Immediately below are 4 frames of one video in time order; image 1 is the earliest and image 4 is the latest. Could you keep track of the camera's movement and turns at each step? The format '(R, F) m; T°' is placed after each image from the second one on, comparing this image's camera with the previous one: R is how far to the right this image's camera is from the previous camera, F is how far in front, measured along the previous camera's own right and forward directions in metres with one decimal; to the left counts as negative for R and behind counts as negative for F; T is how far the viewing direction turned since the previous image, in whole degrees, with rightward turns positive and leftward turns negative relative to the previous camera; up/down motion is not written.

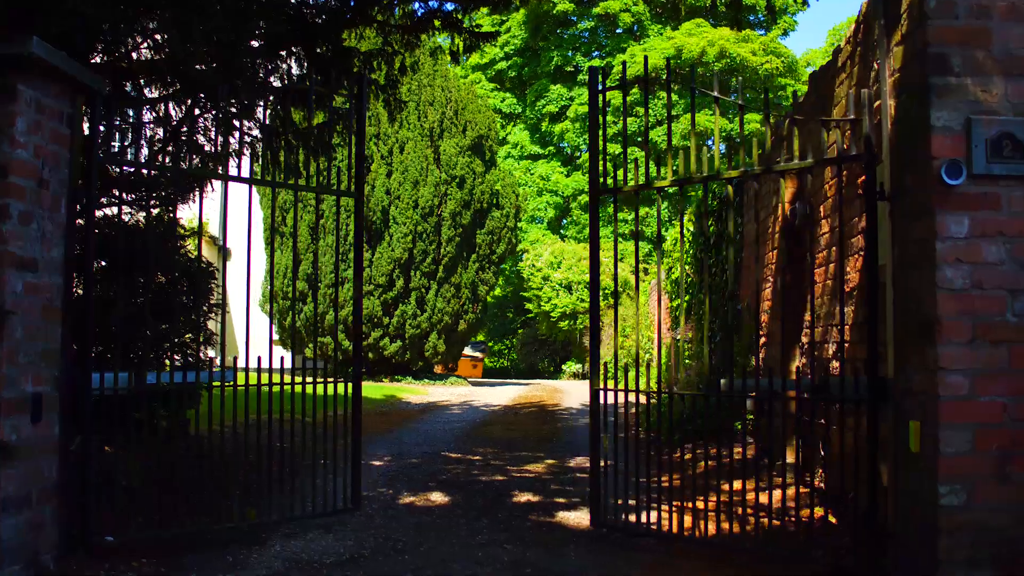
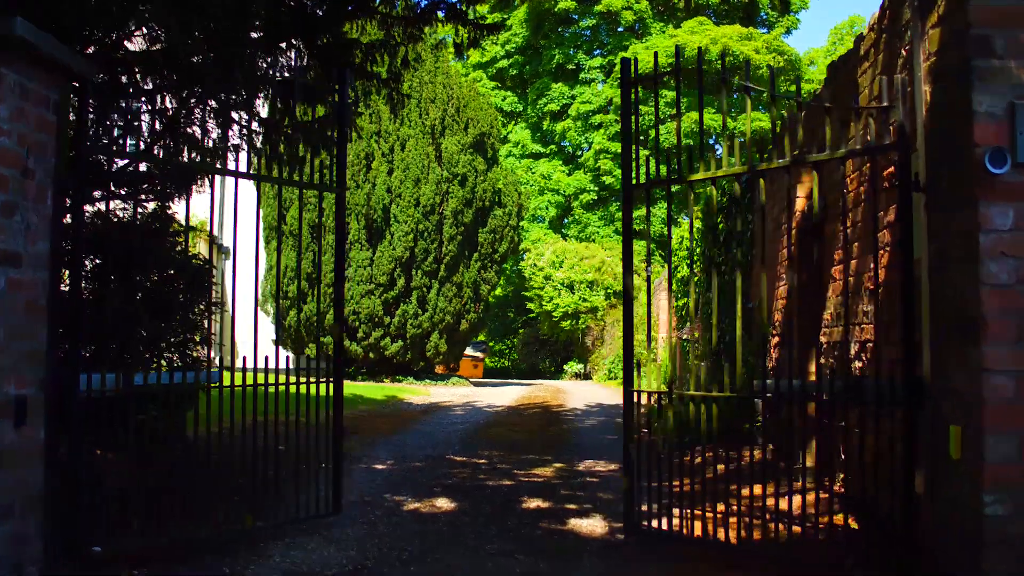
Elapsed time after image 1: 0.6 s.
(-0.1, +0.2) m; 0°
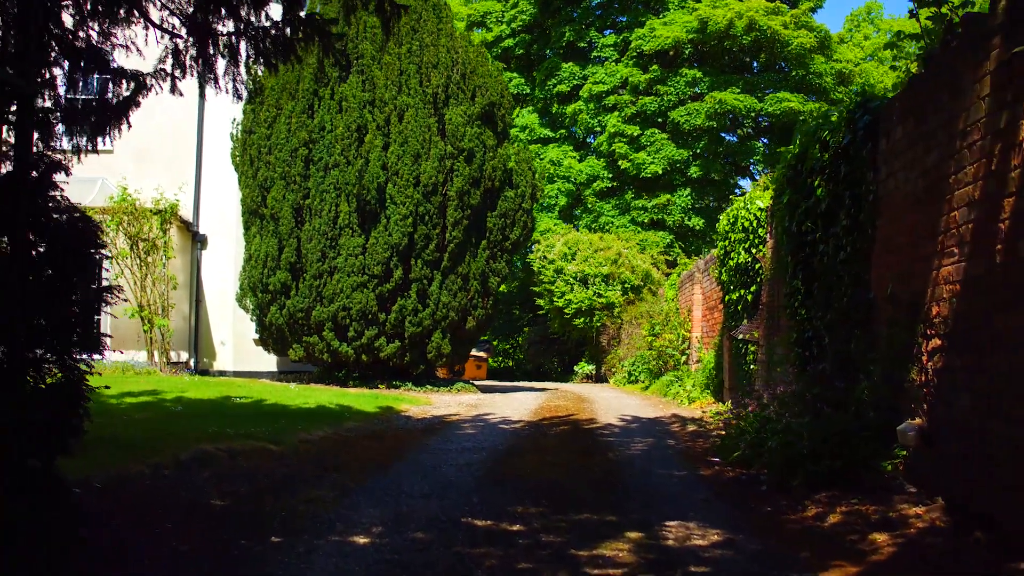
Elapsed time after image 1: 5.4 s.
(-0.3, +2.2) m; 0°
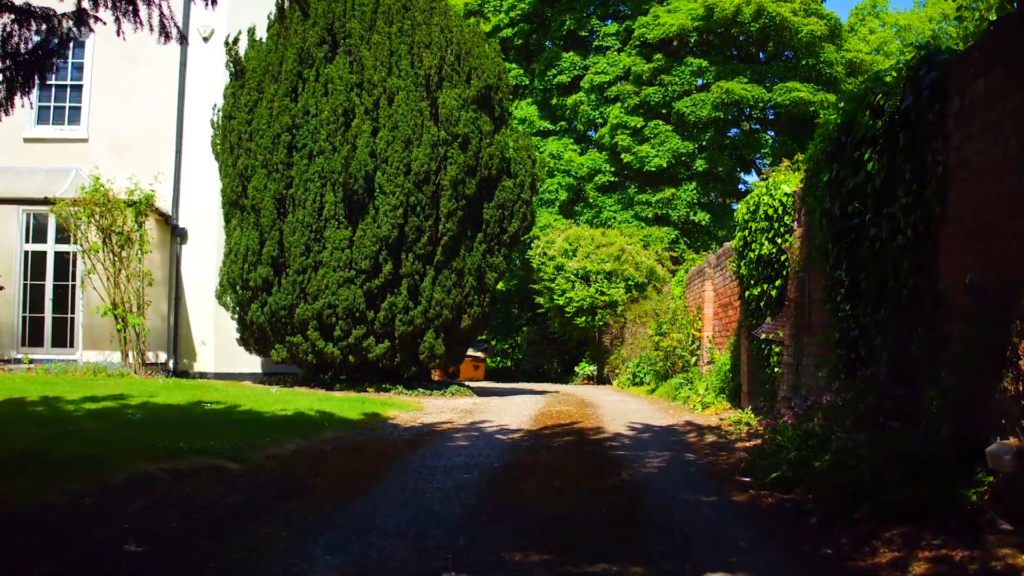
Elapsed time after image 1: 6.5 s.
(0.0, +1.0) m; 0°
